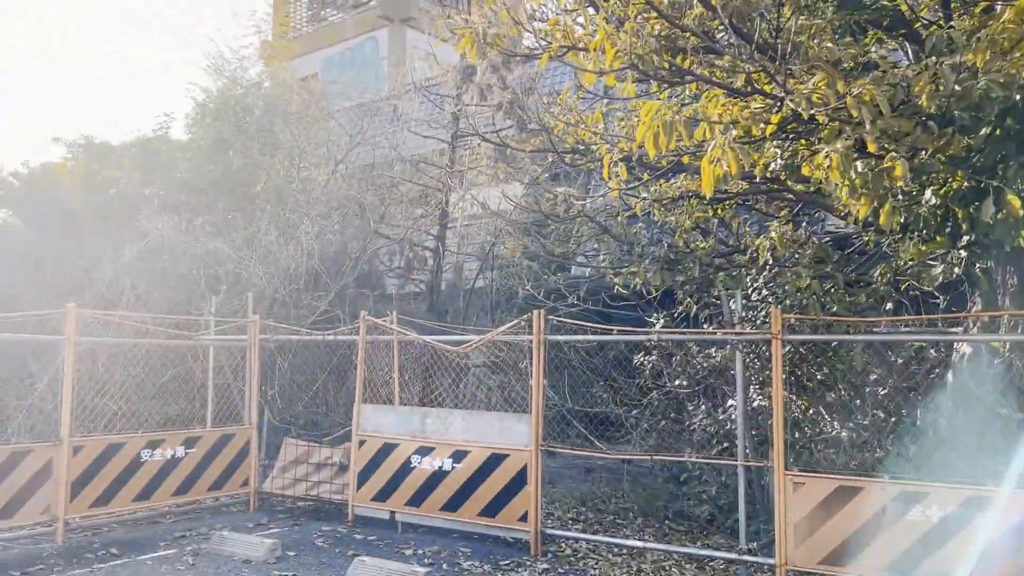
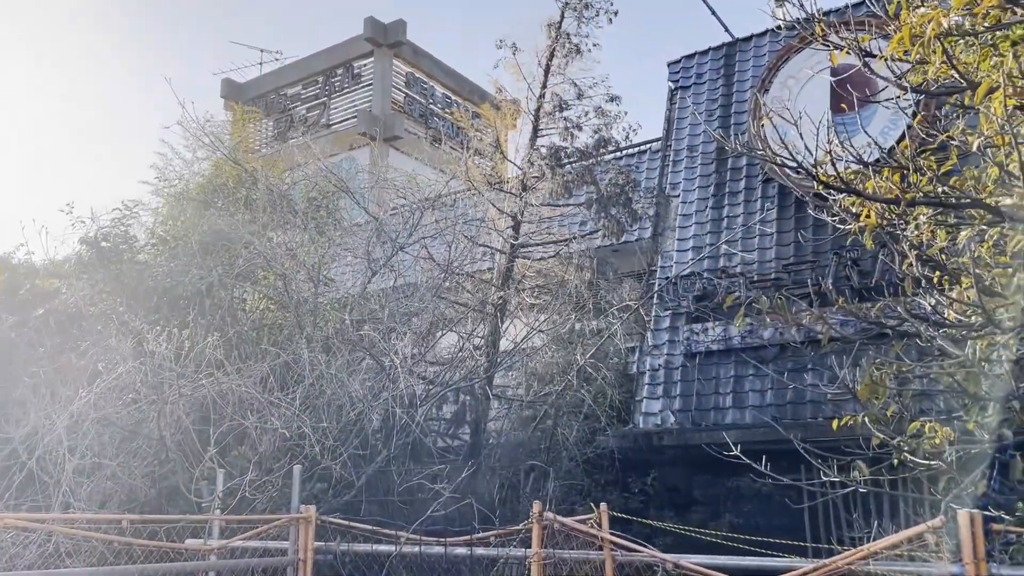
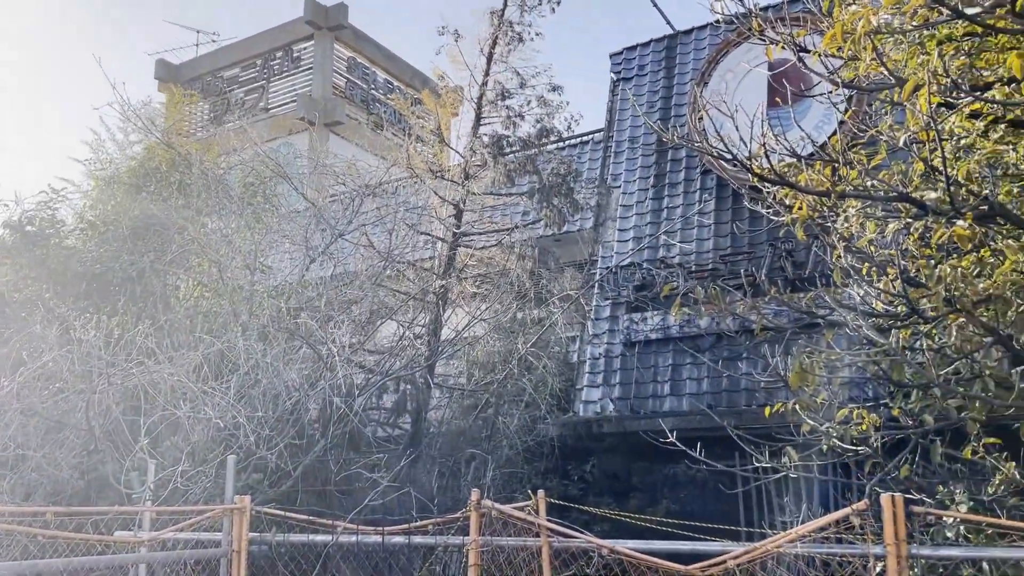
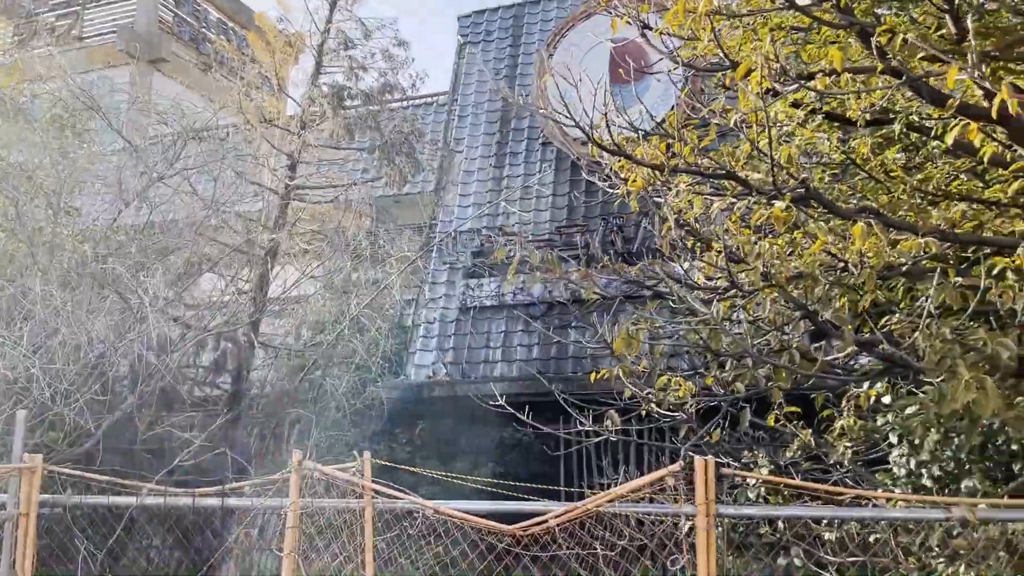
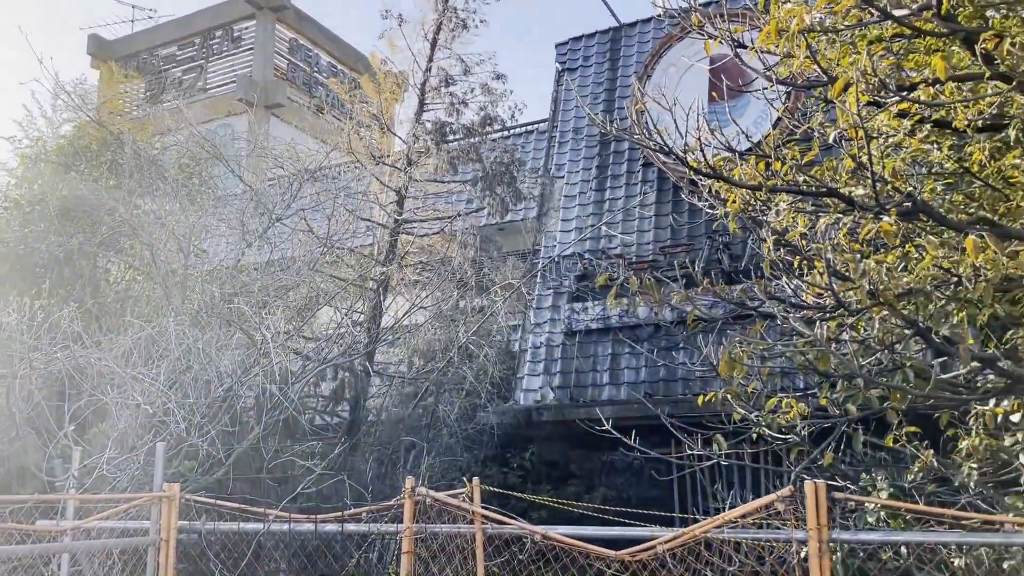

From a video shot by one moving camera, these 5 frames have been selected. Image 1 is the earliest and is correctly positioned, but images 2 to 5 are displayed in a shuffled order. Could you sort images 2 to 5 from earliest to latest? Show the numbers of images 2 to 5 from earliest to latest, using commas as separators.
2, 3, 5, 4
